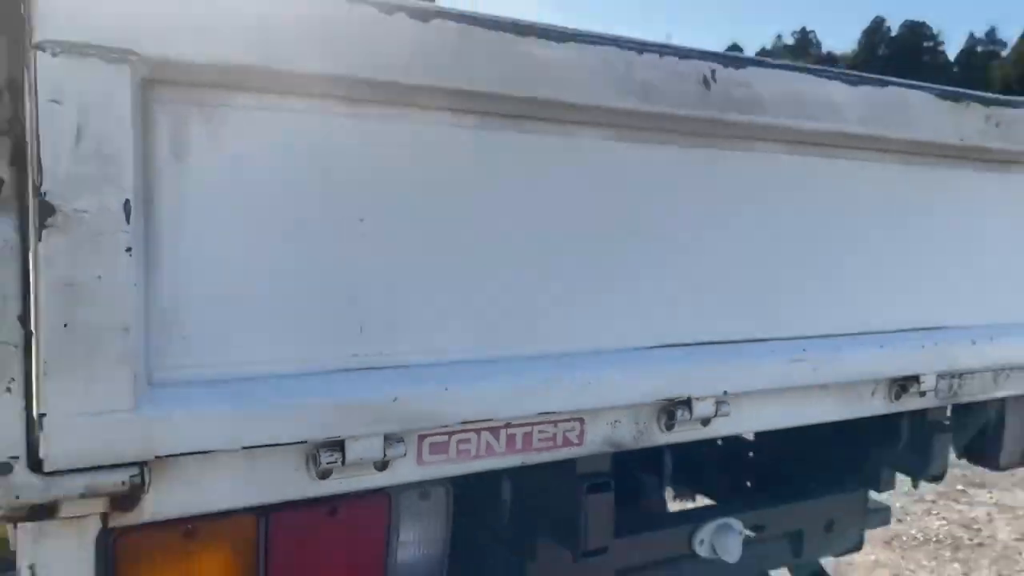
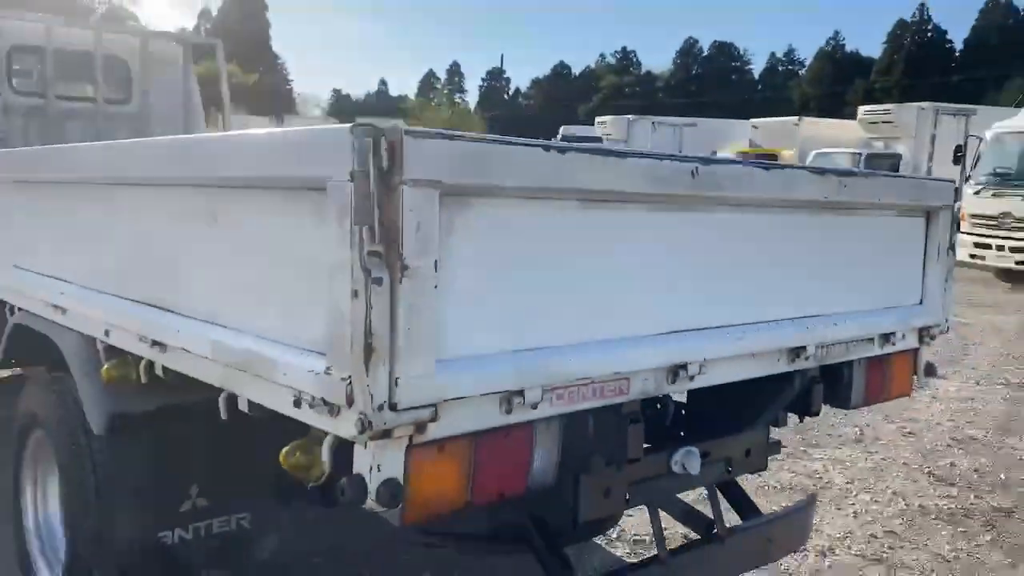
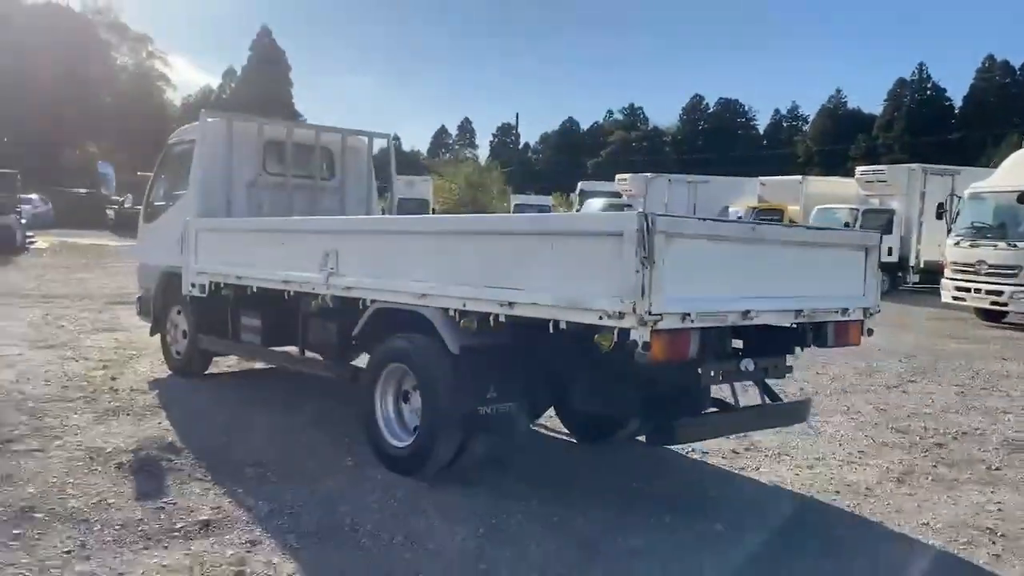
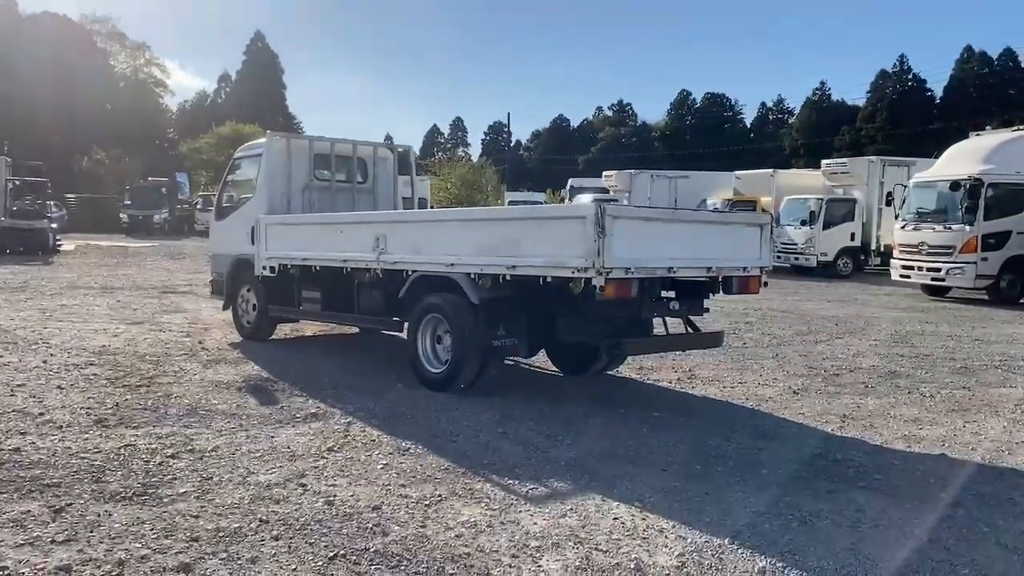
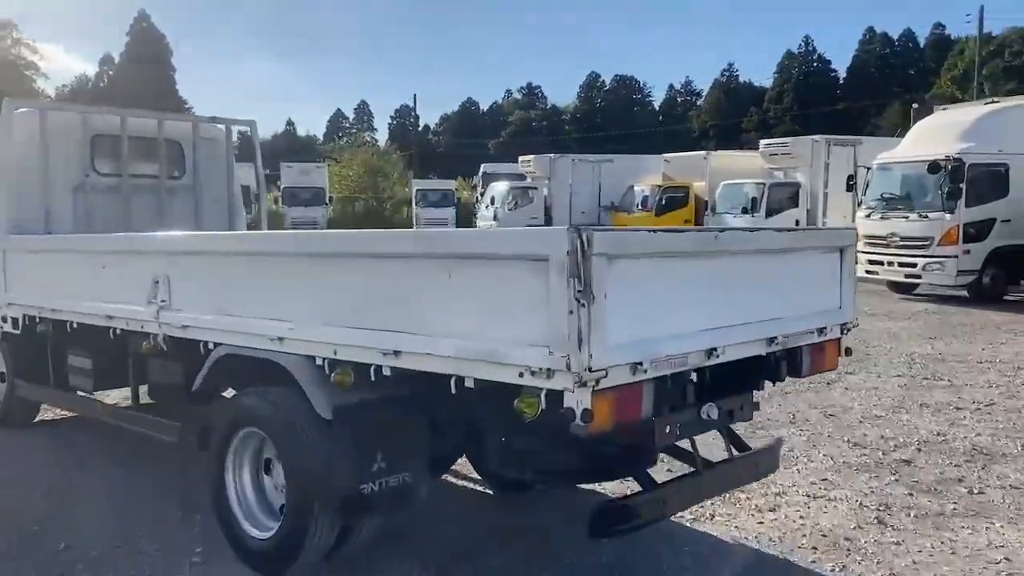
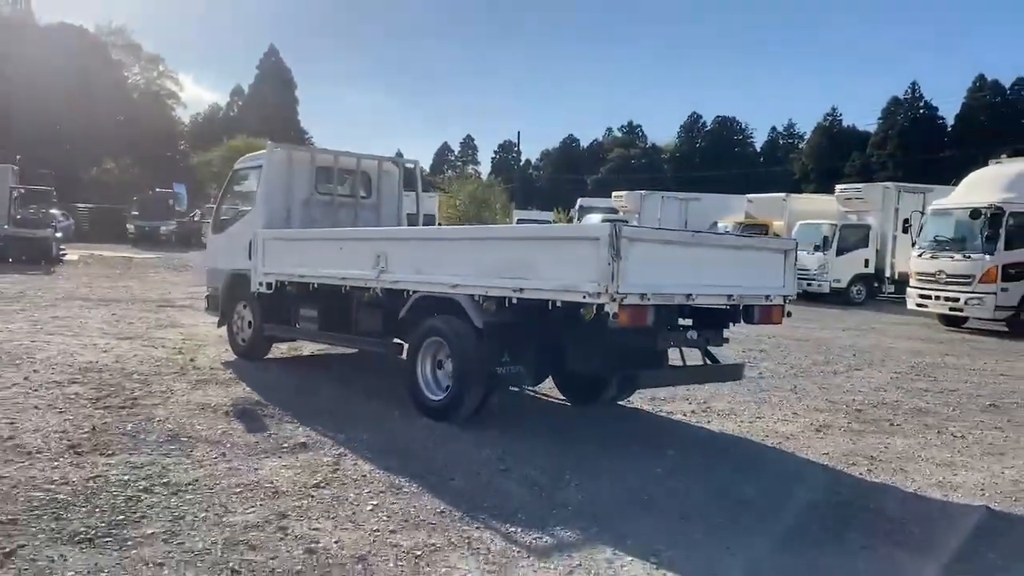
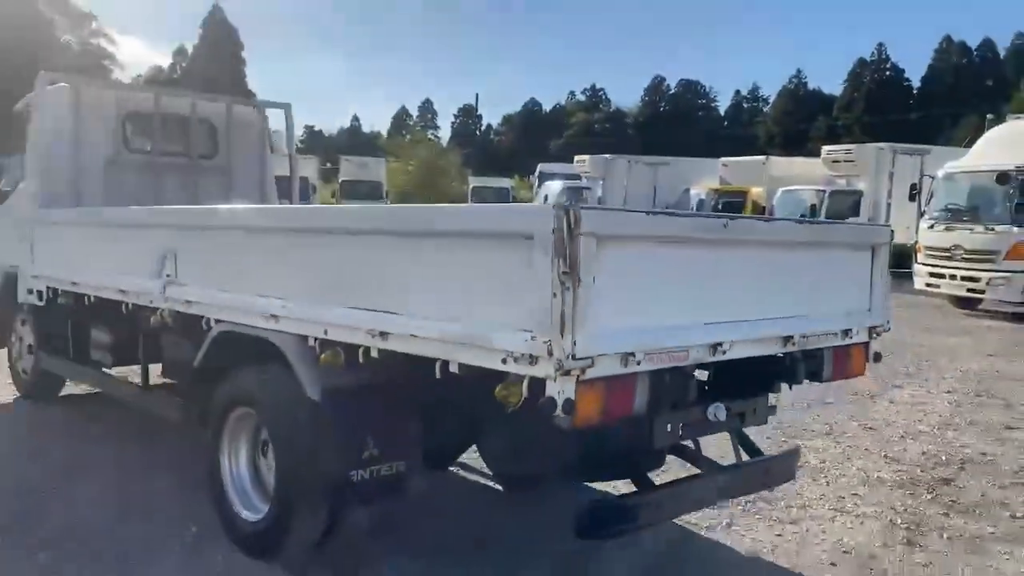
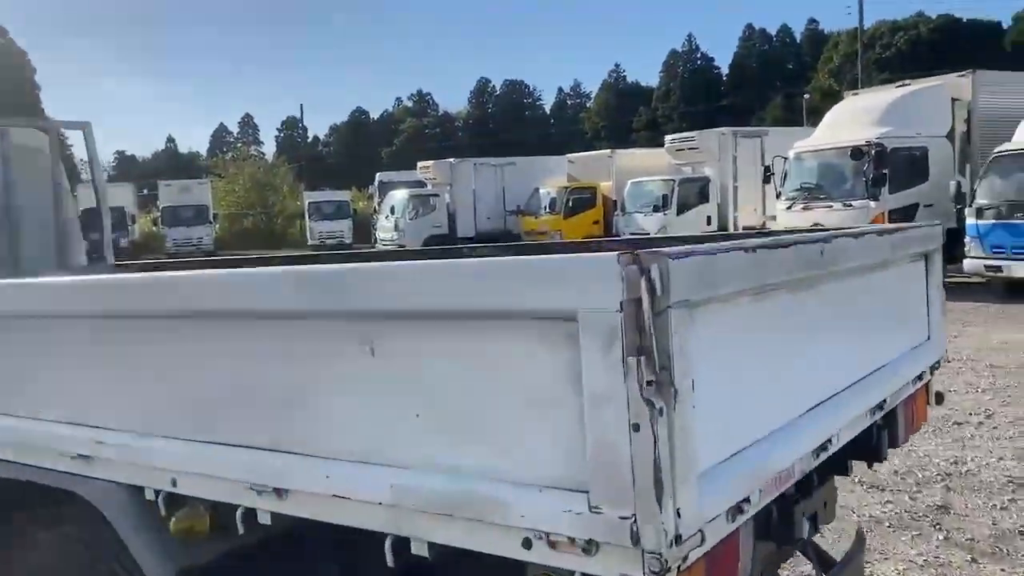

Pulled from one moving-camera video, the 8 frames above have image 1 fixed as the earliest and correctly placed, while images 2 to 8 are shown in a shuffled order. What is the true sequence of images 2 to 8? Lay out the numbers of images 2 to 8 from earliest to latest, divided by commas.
2, 7, 3, 6, 4, 5, 8
